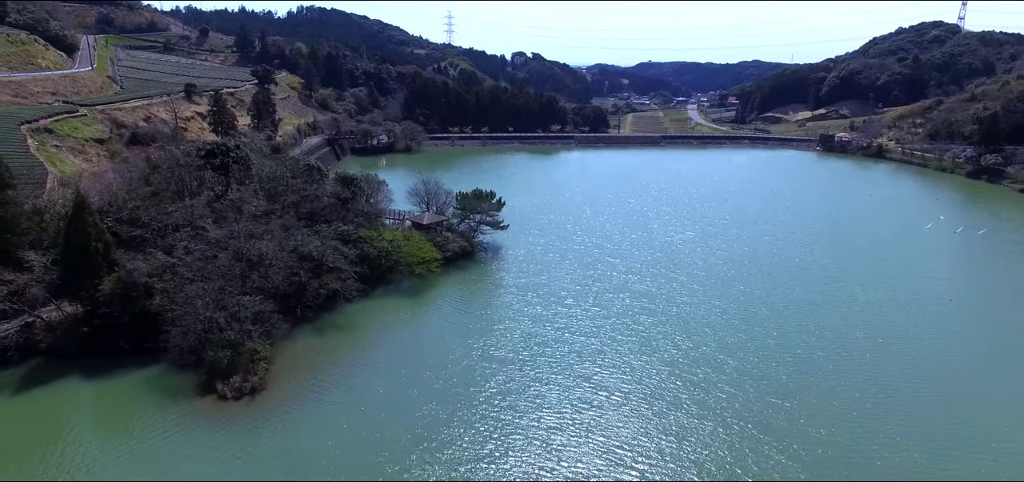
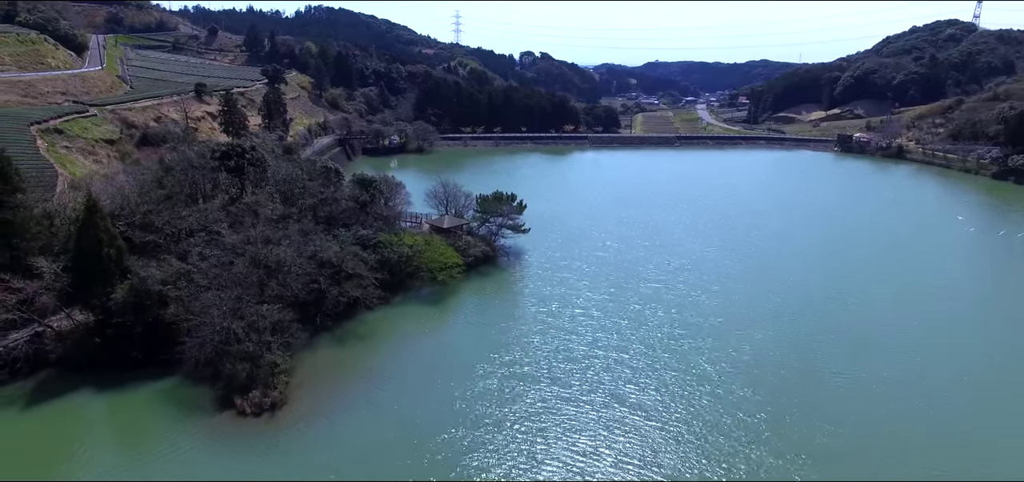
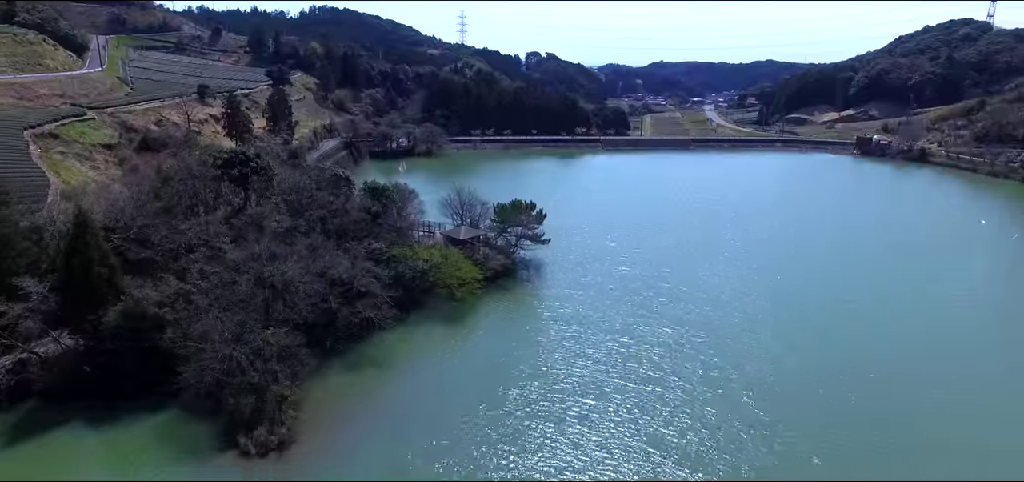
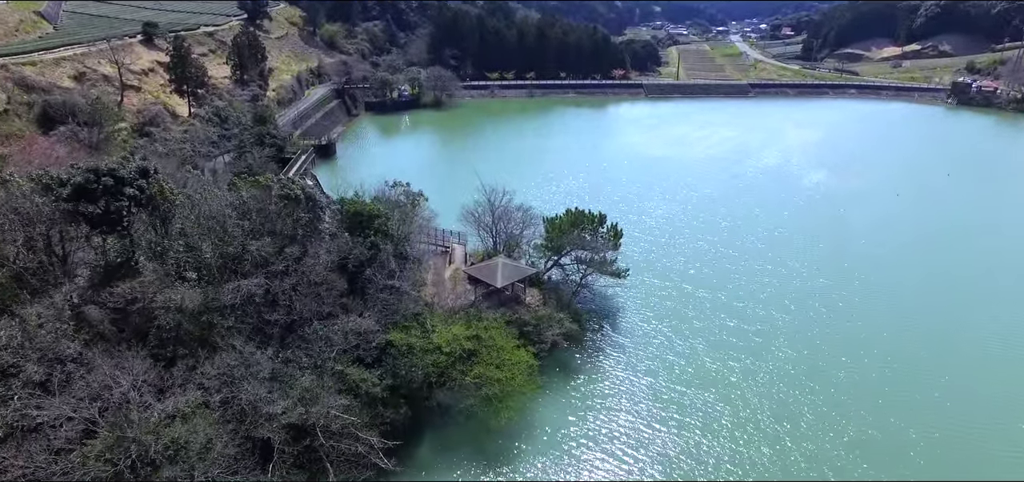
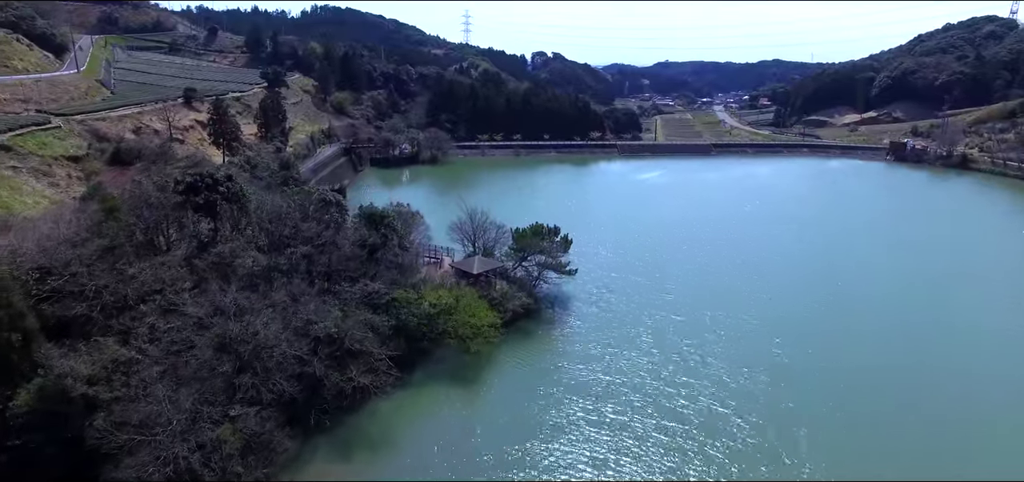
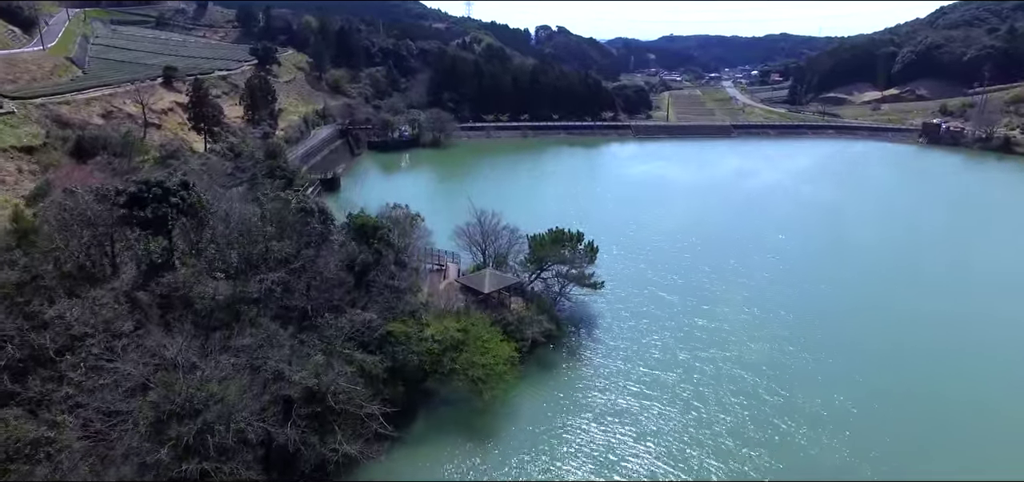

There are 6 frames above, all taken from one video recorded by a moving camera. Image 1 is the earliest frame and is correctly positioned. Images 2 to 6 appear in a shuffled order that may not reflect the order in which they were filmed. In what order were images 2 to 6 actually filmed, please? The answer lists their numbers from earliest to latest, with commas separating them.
2, 3, 5, 6, 4
